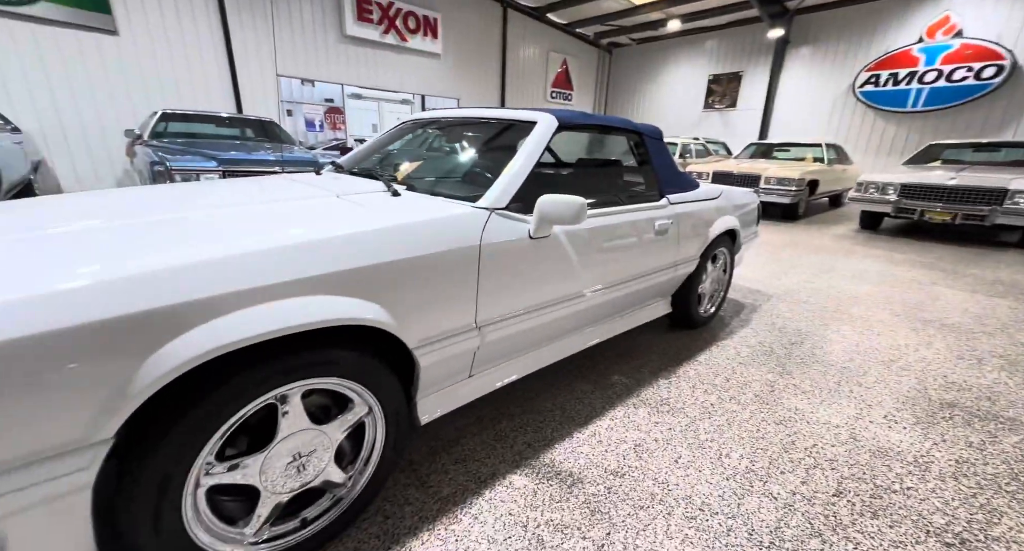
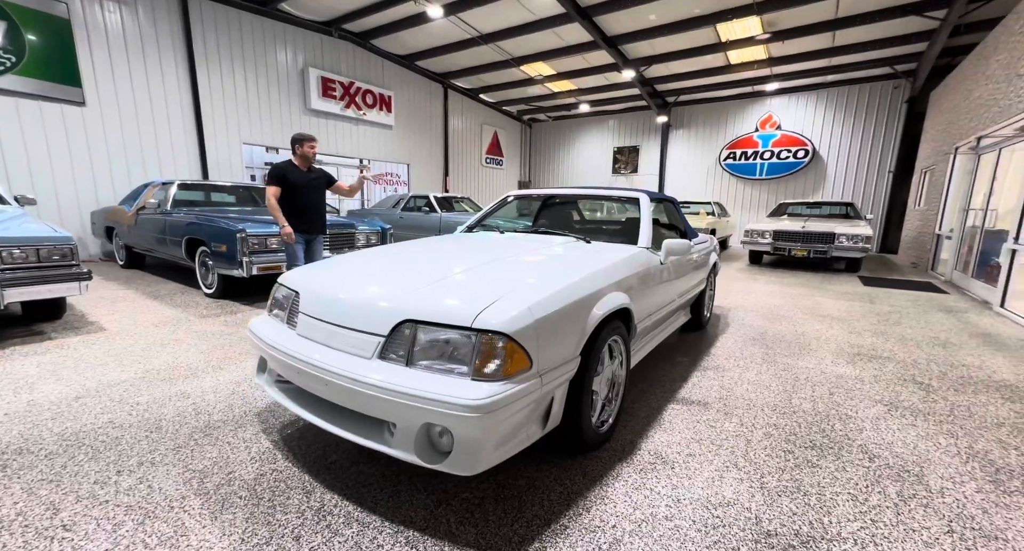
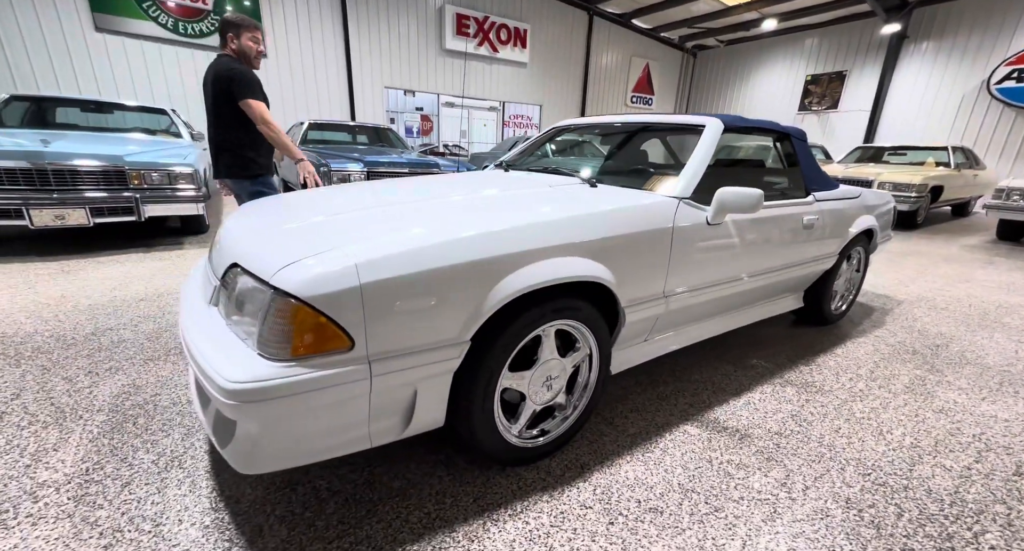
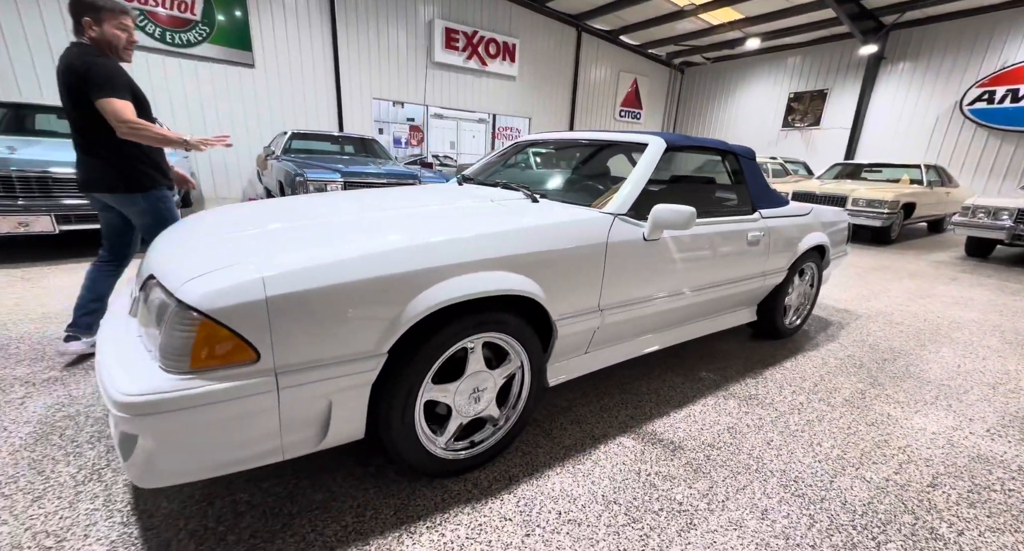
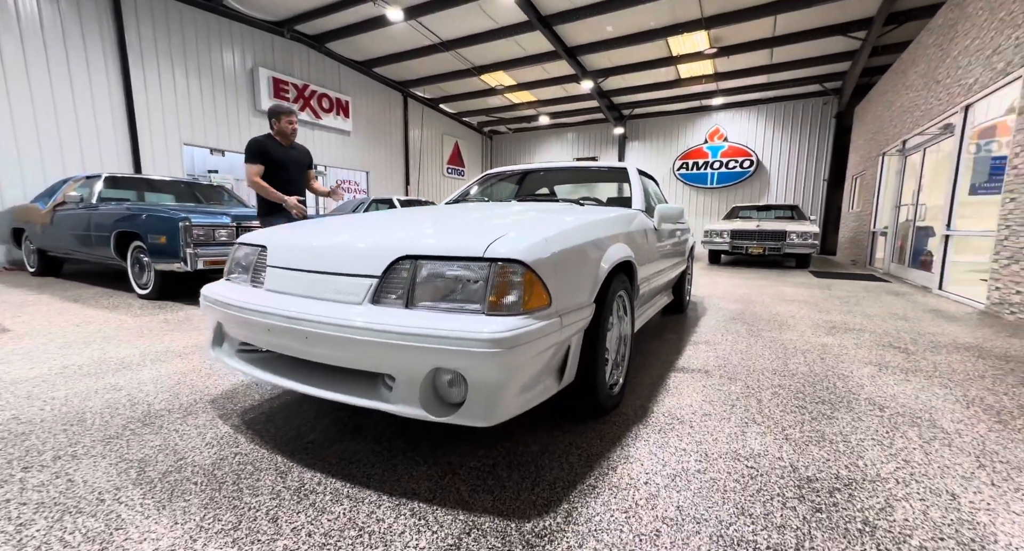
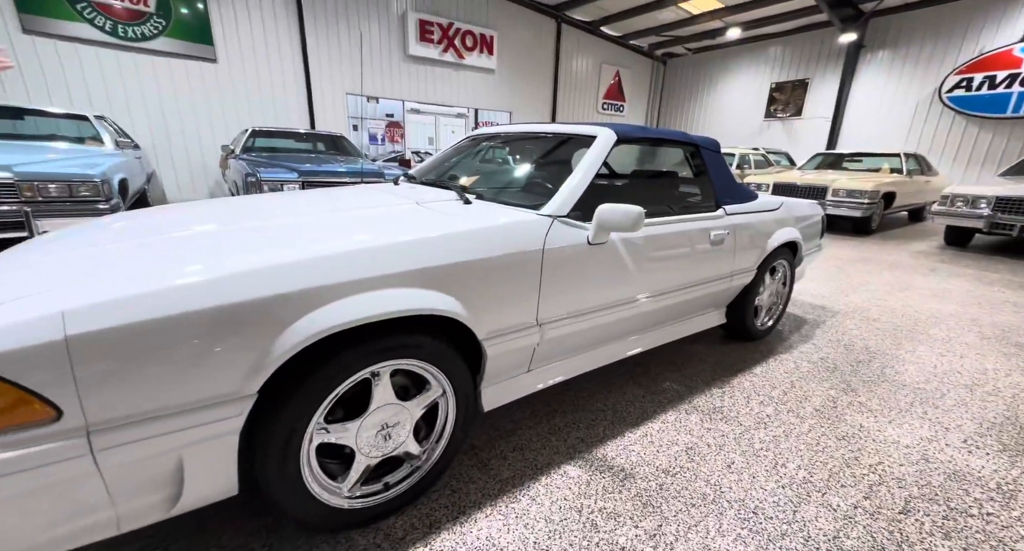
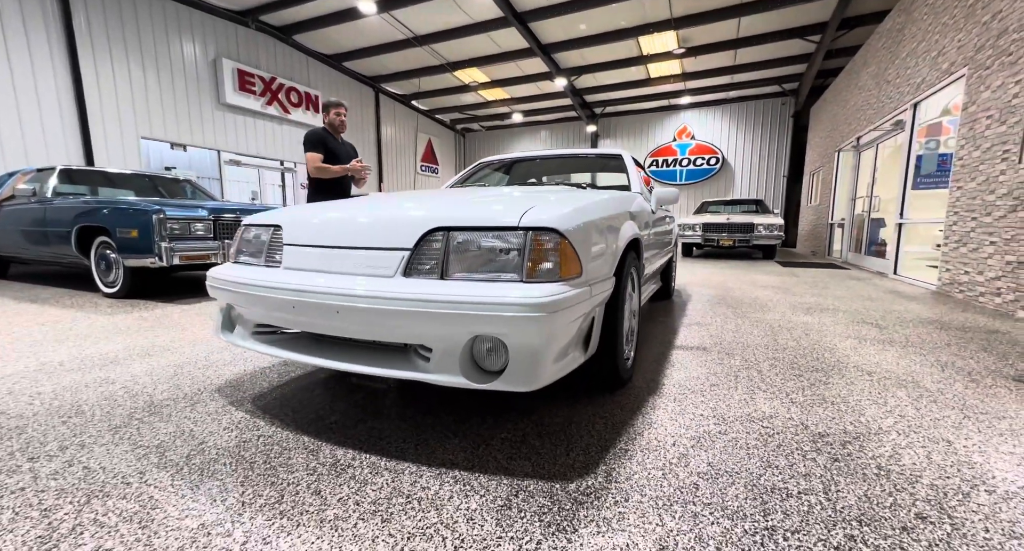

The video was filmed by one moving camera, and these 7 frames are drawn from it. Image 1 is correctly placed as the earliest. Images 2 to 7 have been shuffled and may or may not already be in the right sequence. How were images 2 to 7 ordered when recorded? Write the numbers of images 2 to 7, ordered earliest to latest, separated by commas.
6, 4, 3, 2, 5, 7
